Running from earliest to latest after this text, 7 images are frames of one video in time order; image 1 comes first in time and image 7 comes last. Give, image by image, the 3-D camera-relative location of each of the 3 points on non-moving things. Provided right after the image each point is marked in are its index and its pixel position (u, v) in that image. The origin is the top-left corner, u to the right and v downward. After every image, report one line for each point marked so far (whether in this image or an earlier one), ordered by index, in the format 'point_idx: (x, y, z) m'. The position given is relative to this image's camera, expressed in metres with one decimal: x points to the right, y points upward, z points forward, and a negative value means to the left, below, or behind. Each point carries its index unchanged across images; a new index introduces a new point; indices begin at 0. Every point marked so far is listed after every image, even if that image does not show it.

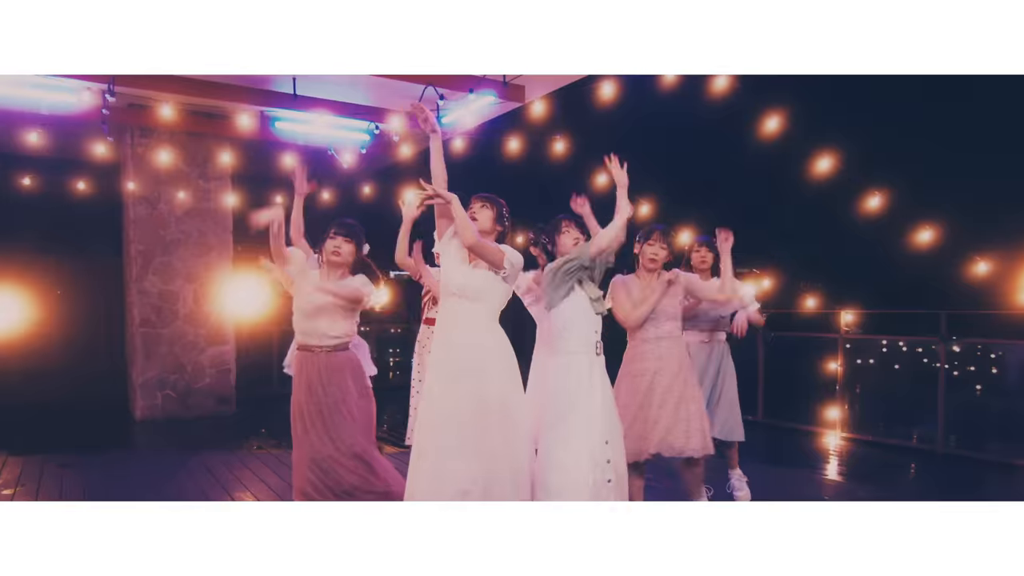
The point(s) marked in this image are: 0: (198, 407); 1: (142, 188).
0: (-3.1, -1.2, +6.3) m
1: (-3.6, +1.0, +5.9) m
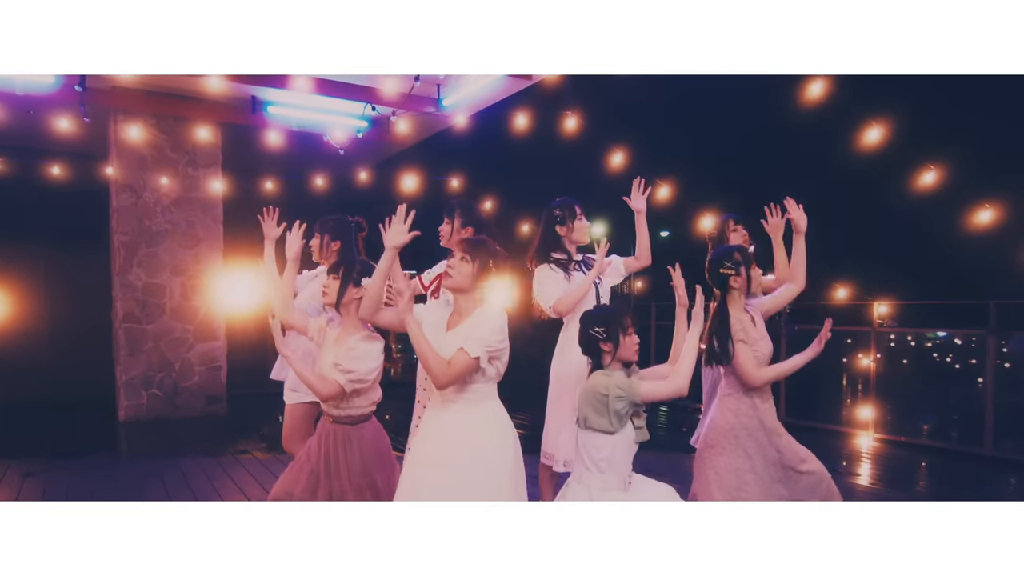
0: (-3.1, -1.1, +5.9) m
1: (-3.5, +1.0, +5.6) m
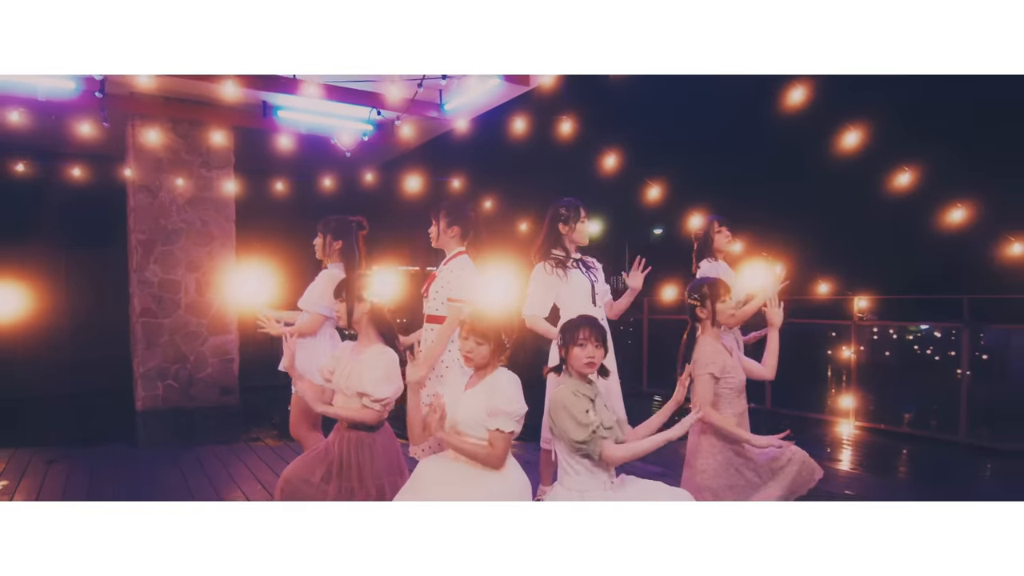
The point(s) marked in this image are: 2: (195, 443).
0: (-3.1, -1.1, +6.2) m
1: (-3.5, +1.1, +5.9) m
2: (-2.7, -1.3, +5.3) m
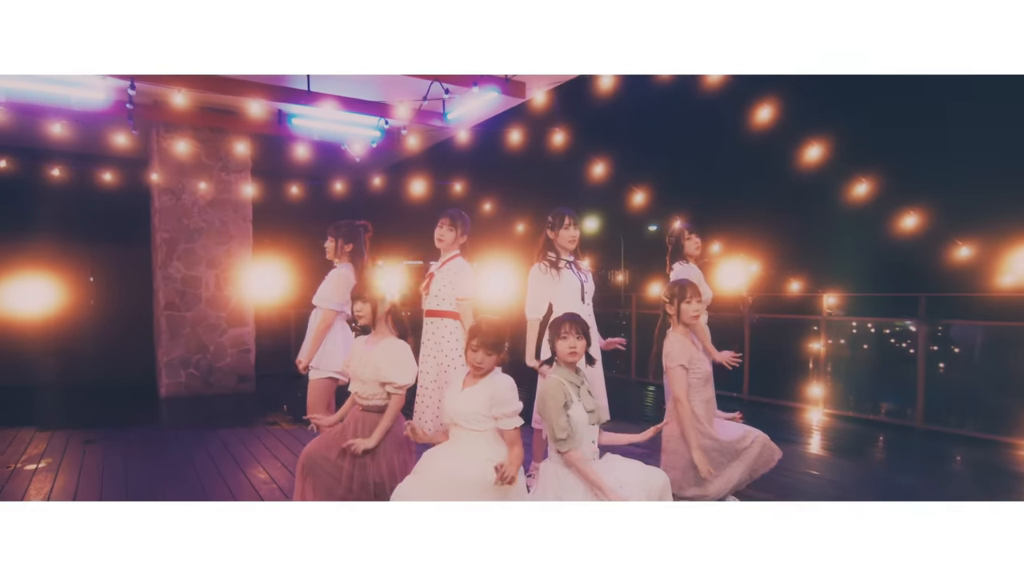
0: (-3.1, -1.0, +6.7) m
1: (-3.5, +1.1, +6.3) m
2: (-2.7, -1.3, +5.7) m
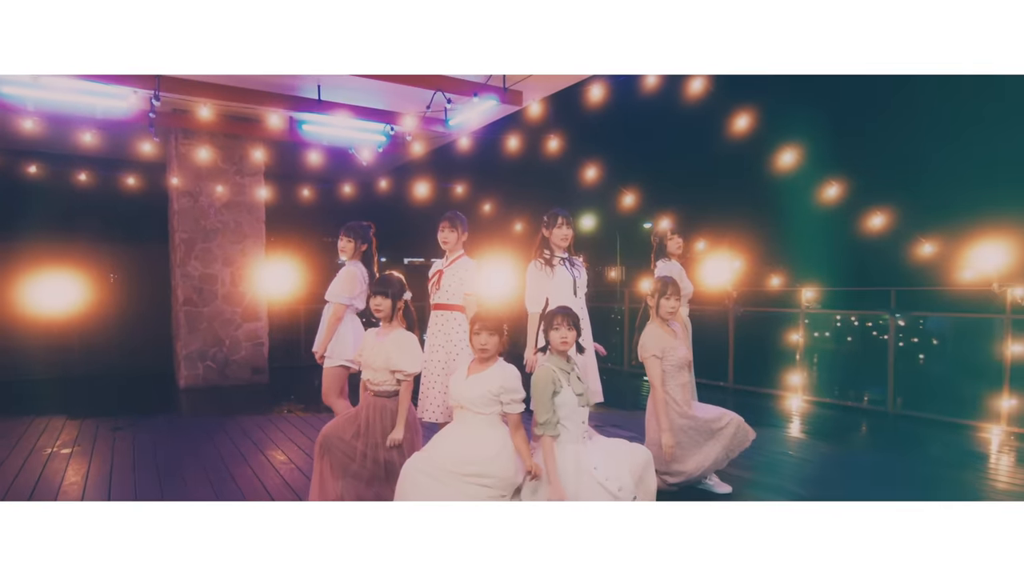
0: (-3.1, -1.0, +7.1) m
1: (-3.5, +1.1, +6.7) m
2: (-2.7, -1.2, +6.1) m
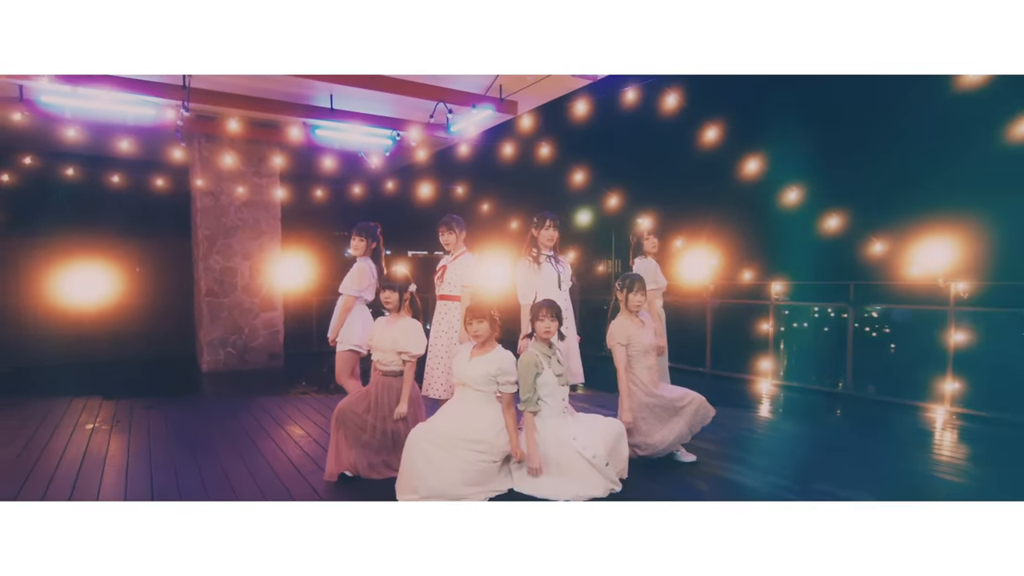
0: (-3.2, -0.9, +7.7) m
1: (-3.6, +1.2, +7.3) m
2: (-2.8, -1.2, +6.8) m
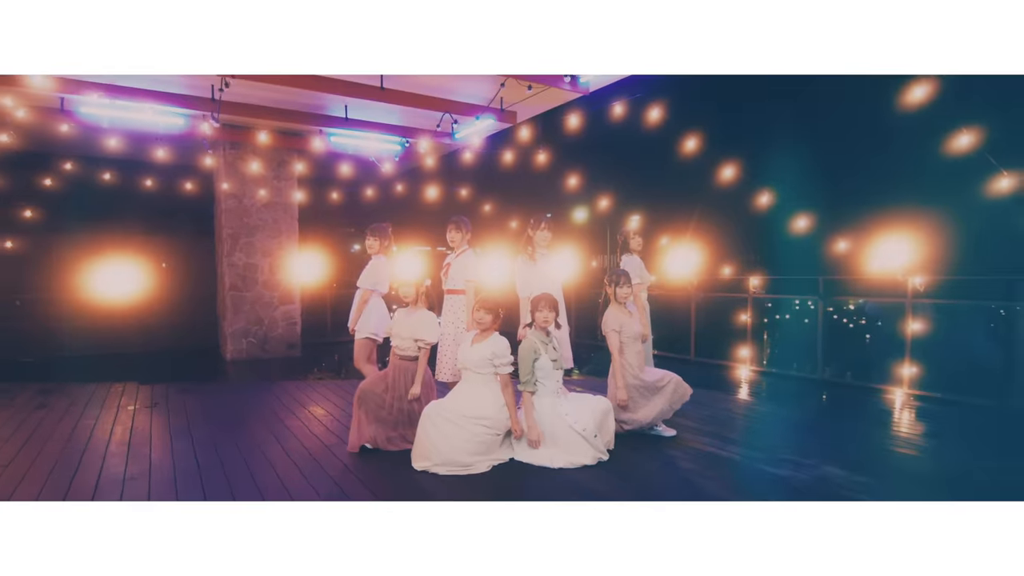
0: (-3.2, -0.8, +8.3) m
1: (-3.6, +1.3, +7.9) m
2: (-2.8, -1.1, +7.4) m
